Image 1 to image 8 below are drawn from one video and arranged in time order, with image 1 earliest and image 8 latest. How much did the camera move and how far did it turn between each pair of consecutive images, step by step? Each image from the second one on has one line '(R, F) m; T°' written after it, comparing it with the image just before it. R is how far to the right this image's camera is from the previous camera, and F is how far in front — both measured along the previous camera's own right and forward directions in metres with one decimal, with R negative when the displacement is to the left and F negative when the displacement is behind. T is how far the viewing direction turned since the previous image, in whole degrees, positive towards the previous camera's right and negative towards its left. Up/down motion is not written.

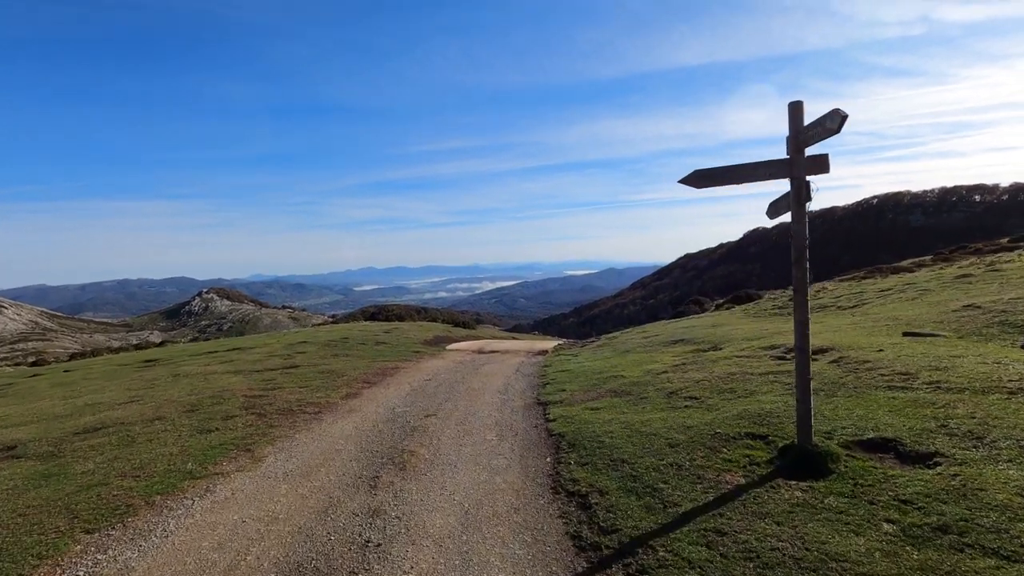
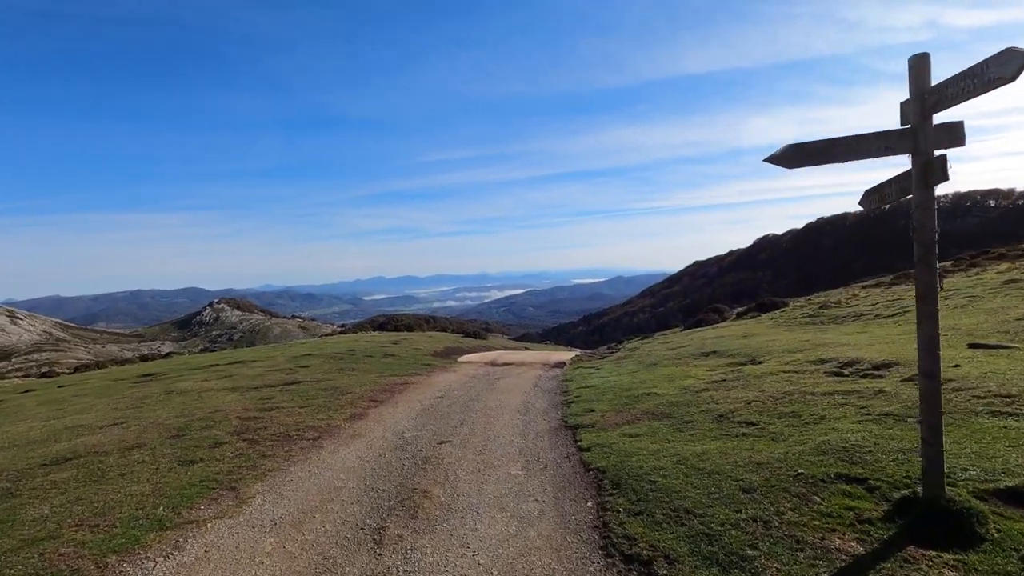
(-0.5, +2.2) m; -1°
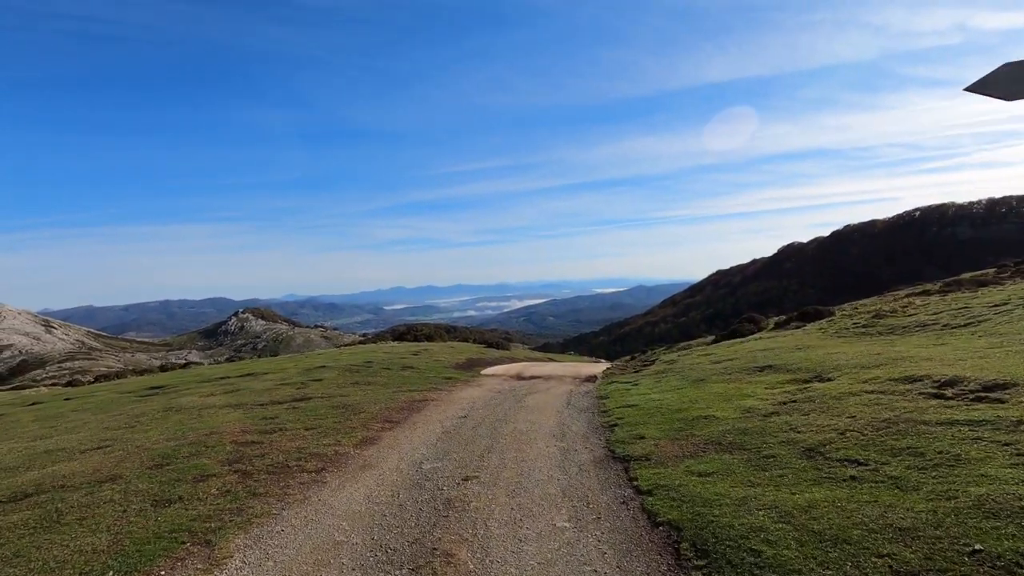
(-0.5, +2.7) m; -2°
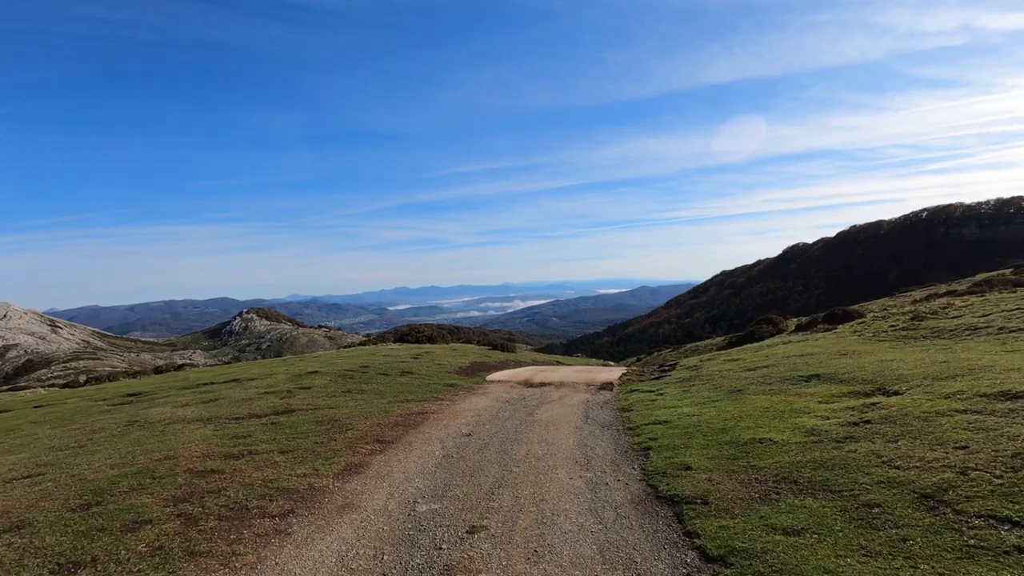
(-0.3, +3.1) m; 0°
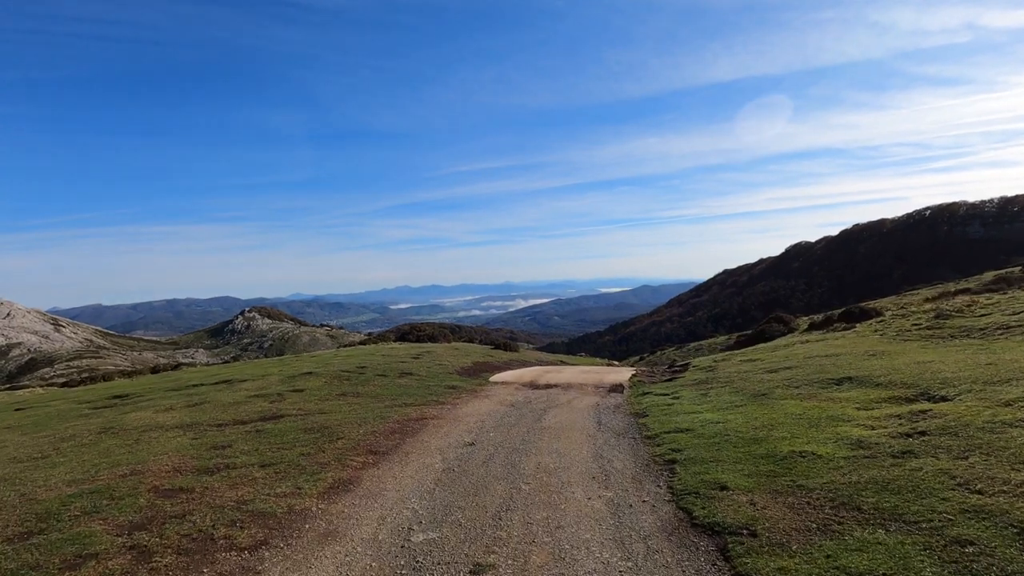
(-0.2, +1.7) m; 0°
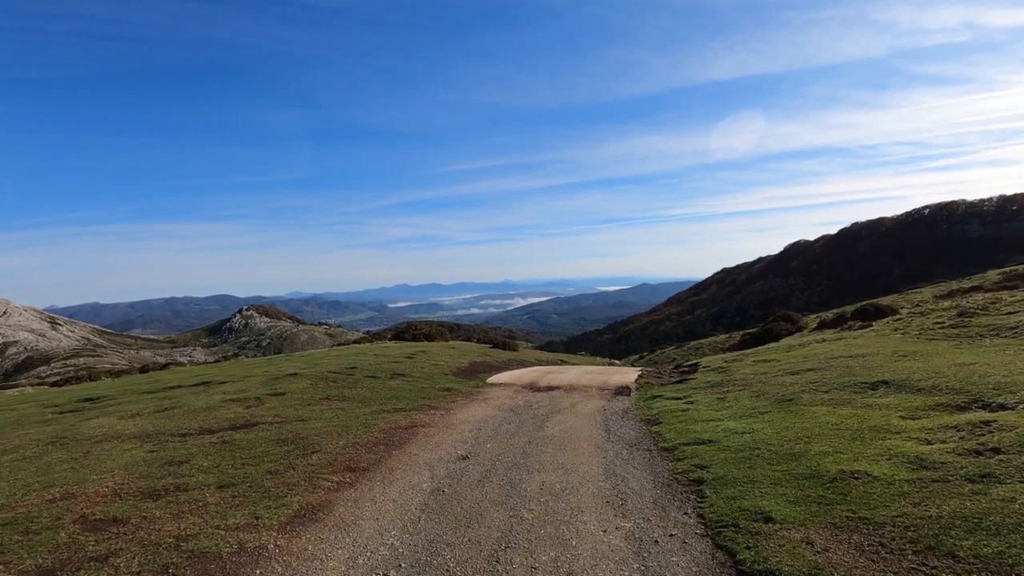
(0.0, +2.1) m; 0°
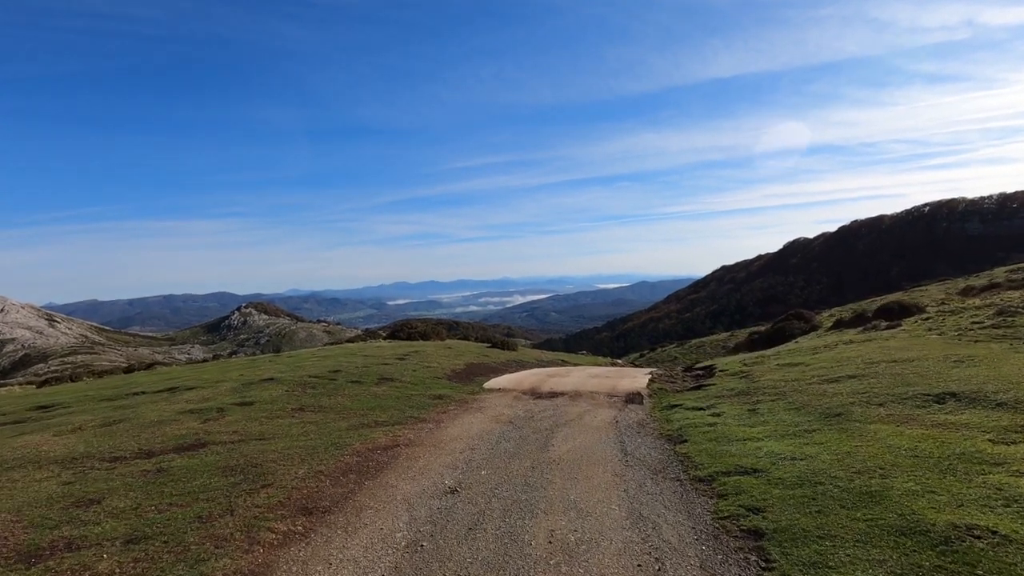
(0.0, +2.9) m; 0°
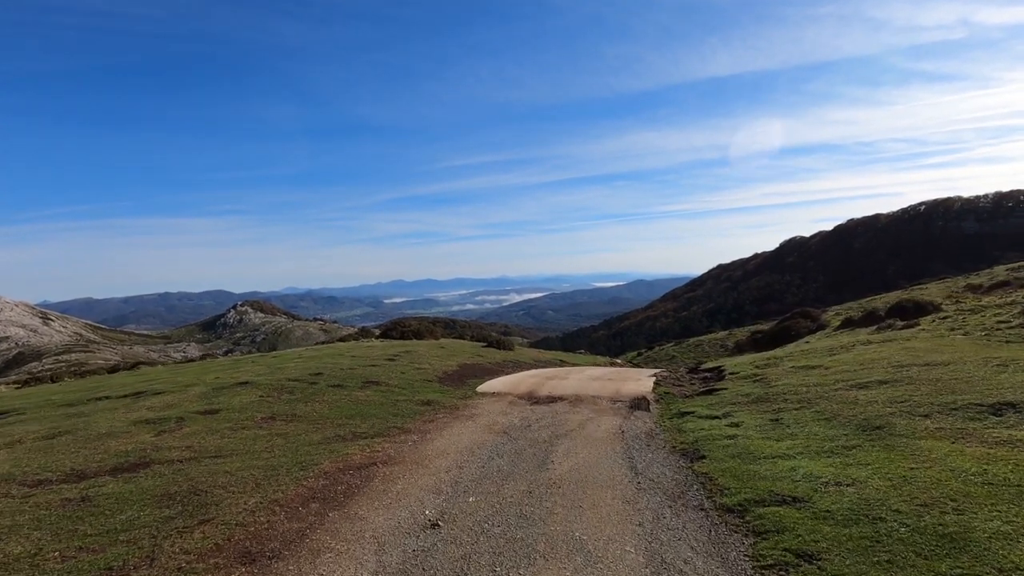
(+0.1, +2.1) m; 0°
